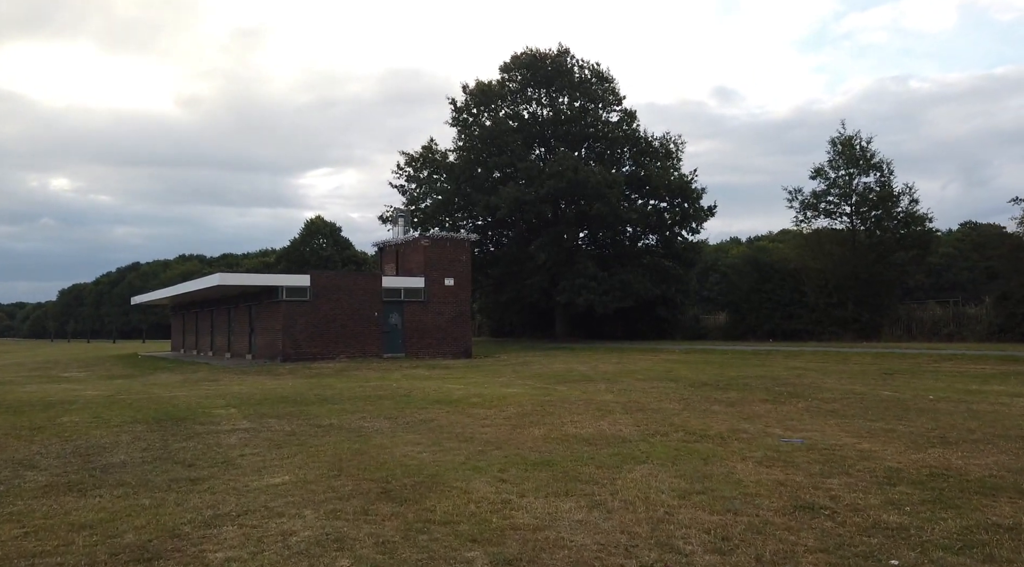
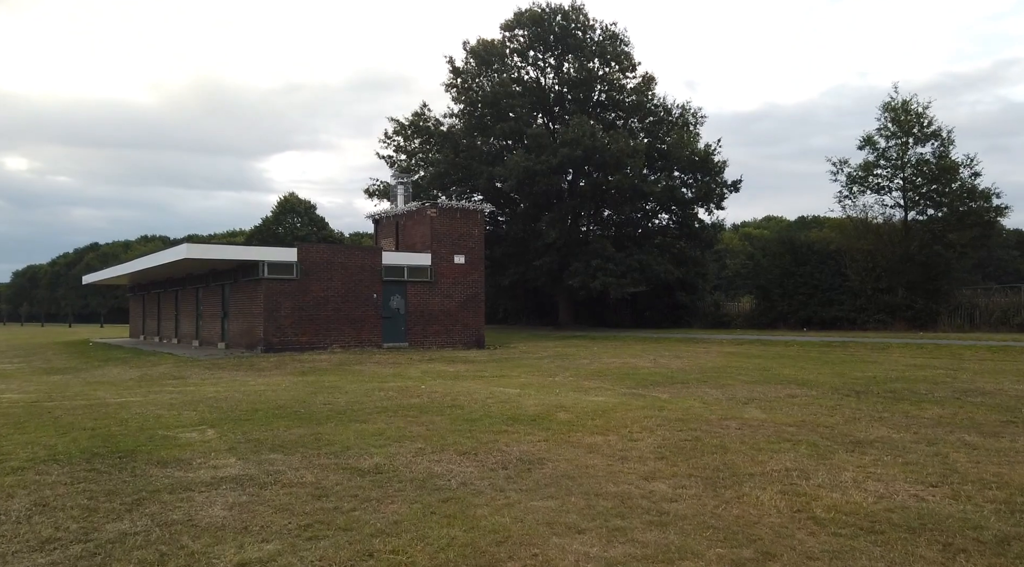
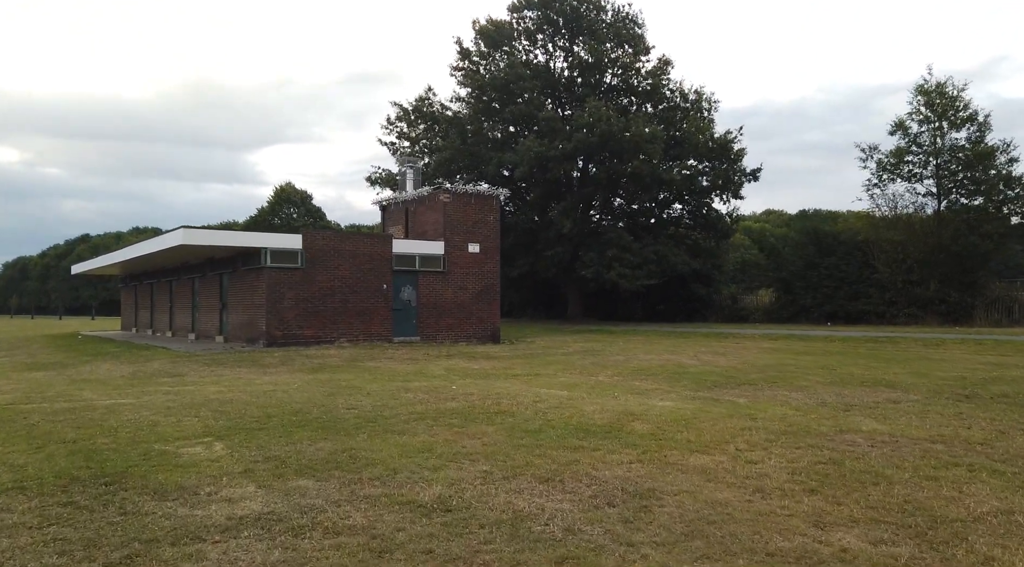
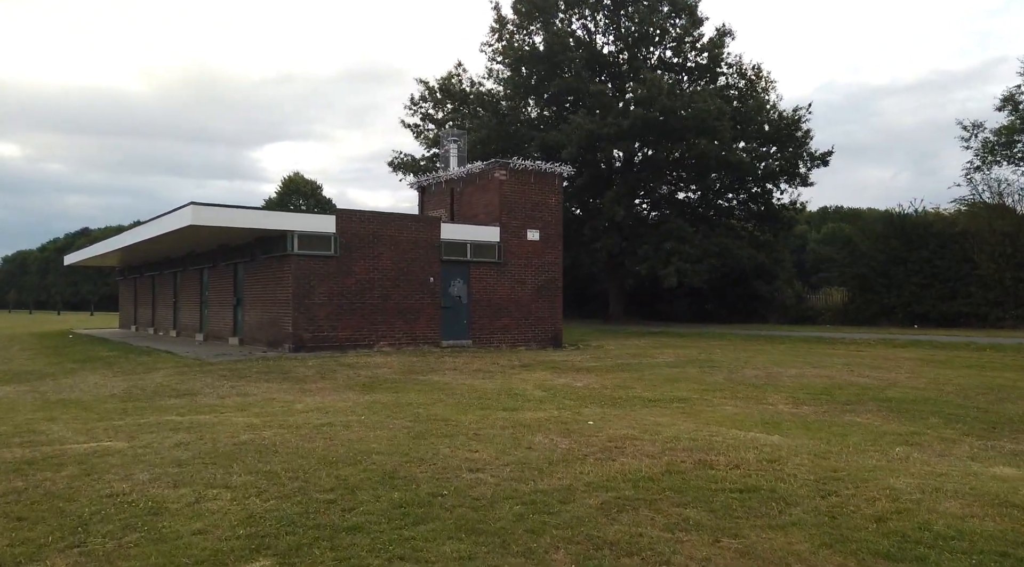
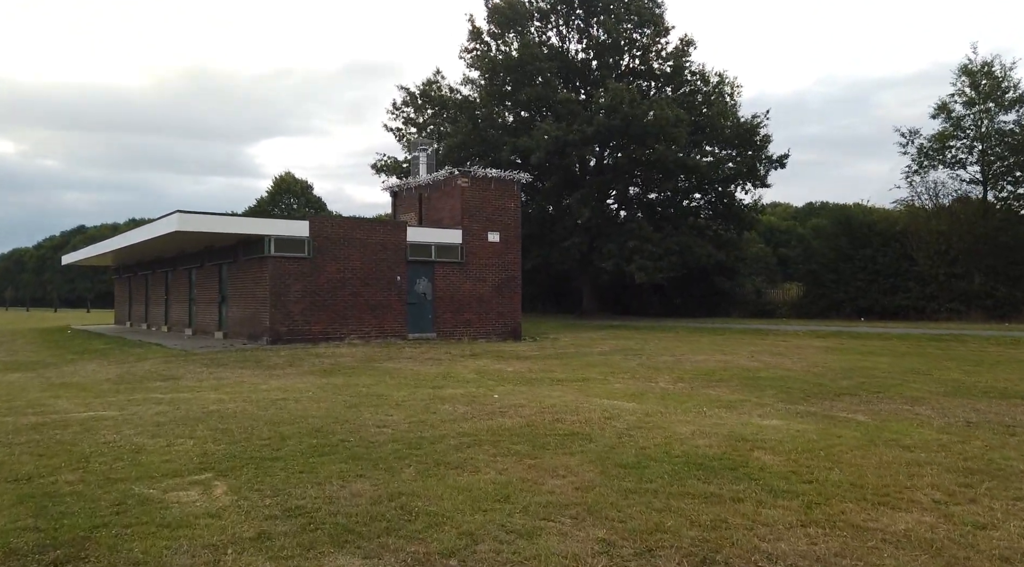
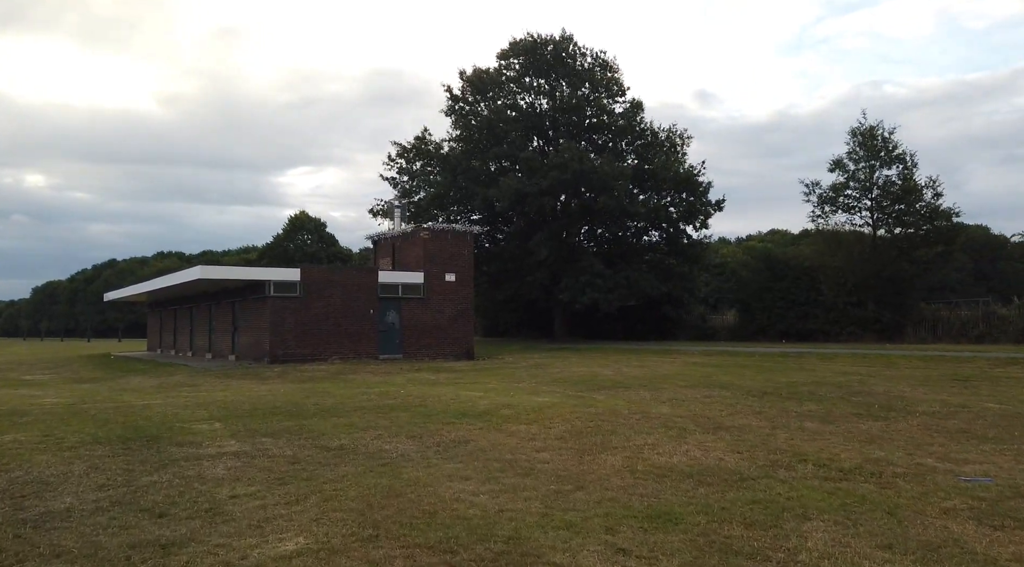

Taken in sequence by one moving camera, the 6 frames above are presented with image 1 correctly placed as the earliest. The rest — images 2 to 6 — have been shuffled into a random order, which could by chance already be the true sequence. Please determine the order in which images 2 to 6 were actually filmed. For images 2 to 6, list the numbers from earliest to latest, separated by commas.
6, 2, 3, 5, 4
